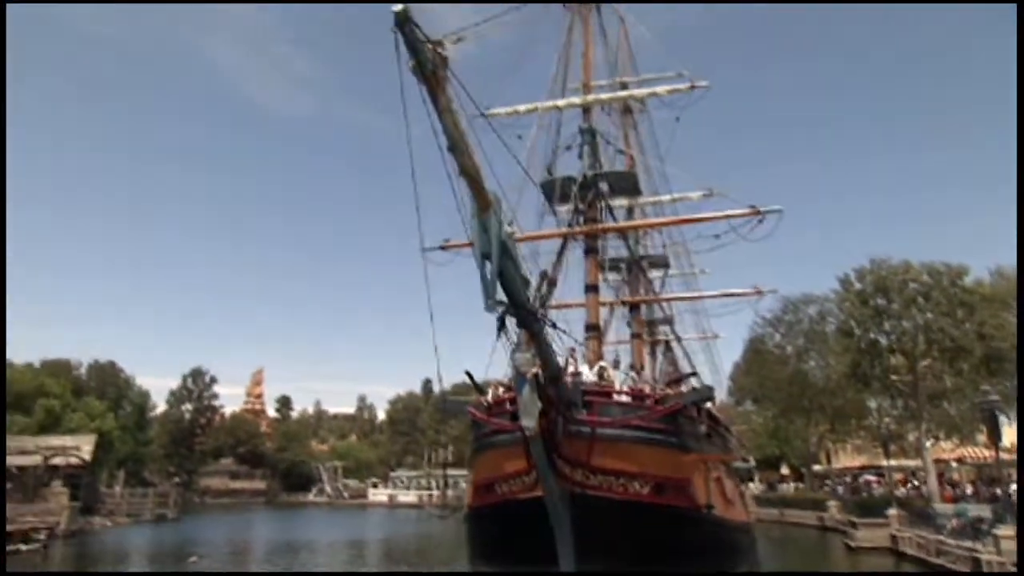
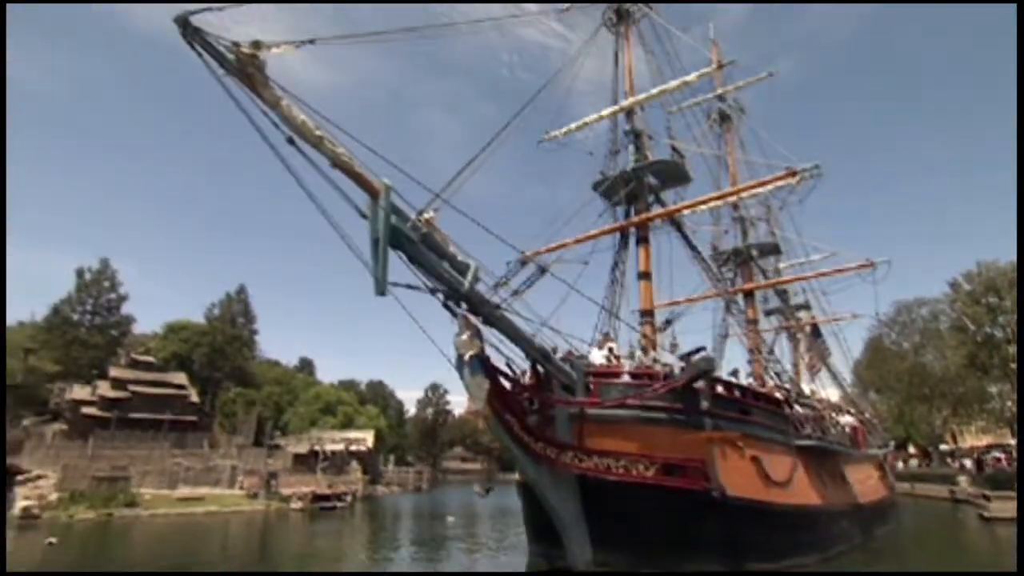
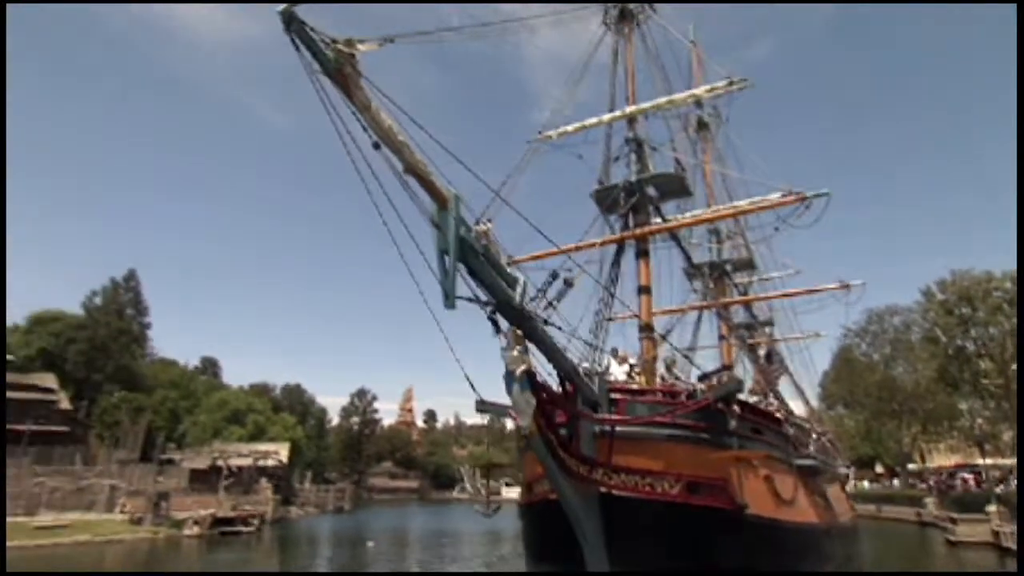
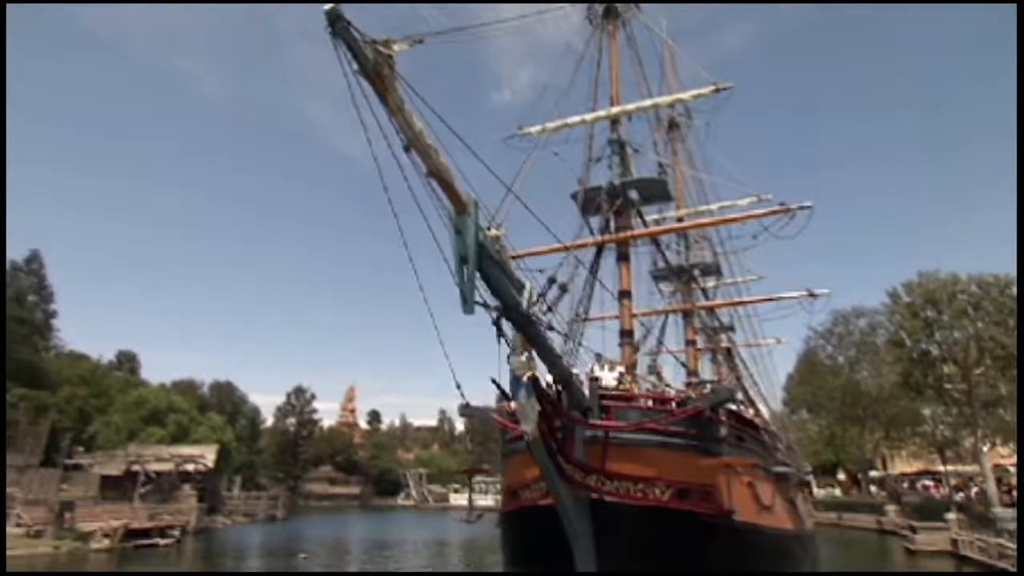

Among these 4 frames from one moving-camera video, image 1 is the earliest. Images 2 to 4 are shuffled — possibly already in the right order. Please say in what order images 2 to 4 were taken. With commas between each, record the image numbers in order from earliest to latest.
4, 3, 2
